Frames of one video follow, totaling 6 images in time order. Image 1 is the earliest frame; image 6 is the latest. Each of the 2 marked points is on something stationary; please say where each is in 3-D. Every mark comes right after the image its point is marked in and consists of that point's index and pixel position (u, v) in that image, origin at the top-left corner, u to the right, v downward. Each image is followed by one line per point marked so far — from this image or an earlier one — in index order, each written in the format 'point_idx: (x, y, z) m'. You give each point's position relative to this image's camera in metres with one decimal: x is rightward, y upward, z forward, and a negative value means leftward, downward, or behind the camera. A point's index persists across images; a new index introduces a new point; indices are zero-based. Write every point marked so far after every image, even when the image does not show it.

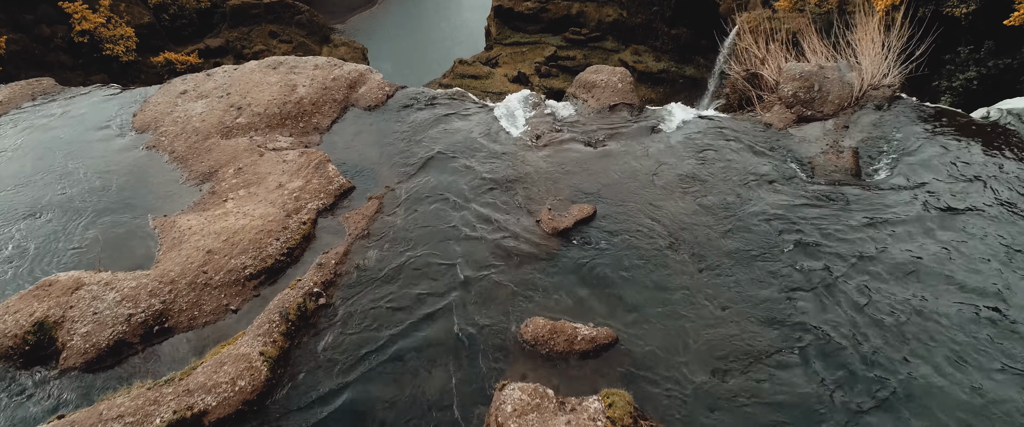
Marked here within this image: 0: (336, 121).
0: (-4.1, +2.1, +16.9) m
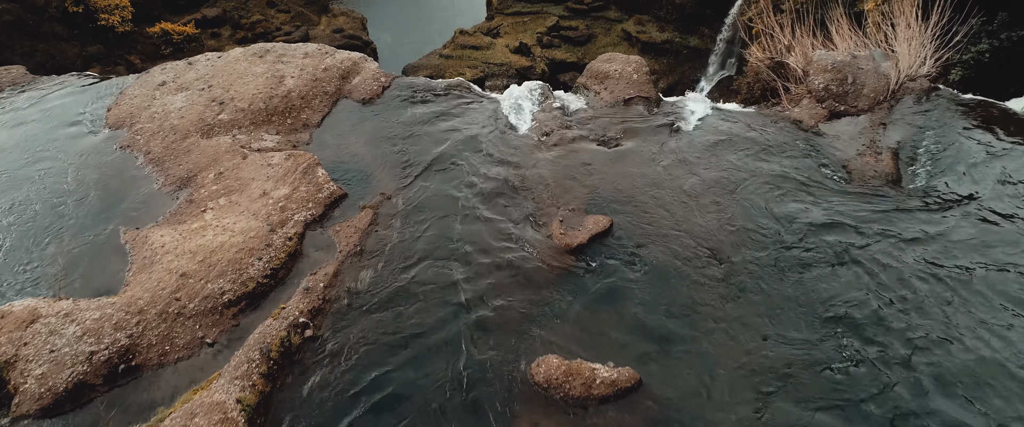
0: (-3.9, +2.1, +15.6) m
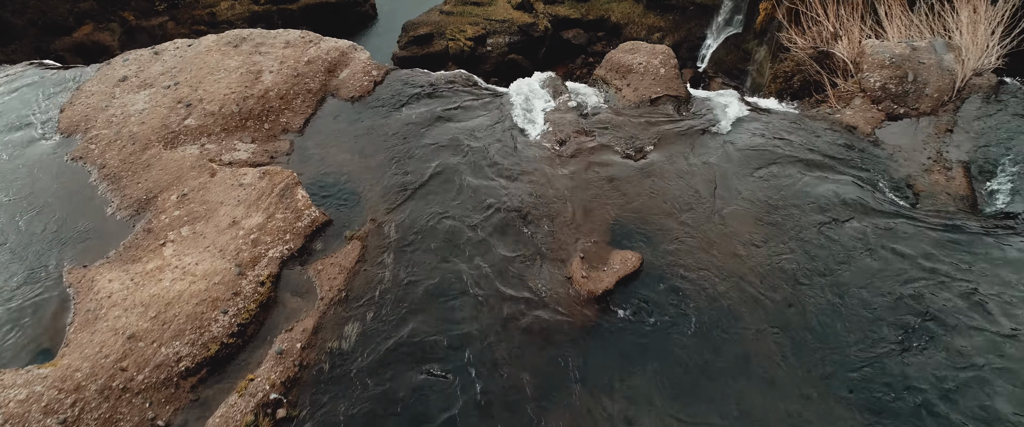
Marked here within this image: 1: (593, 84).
0: (-3.7, +1.8, +13.7) m
1: (+1.7, +2.7, +15.1) m
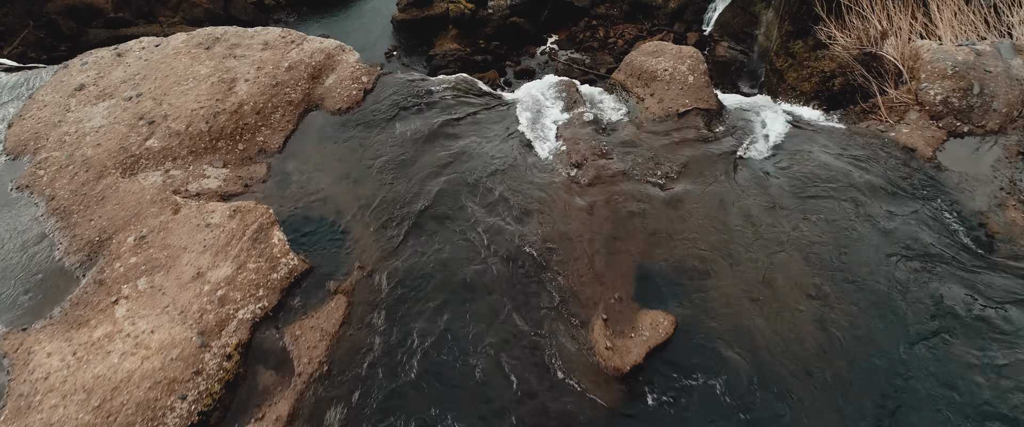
0: (-3.6, +1.3, +12.0) m
1: (+1.8, +2.2, +13.5) m
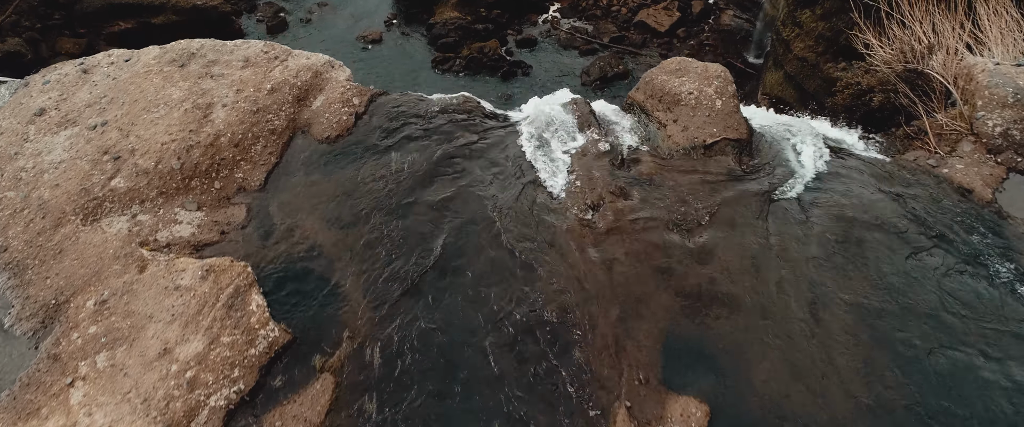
0: (-3.5, +0.6, +10.8) m
1: (+2.0, +1.7, +12.2) m
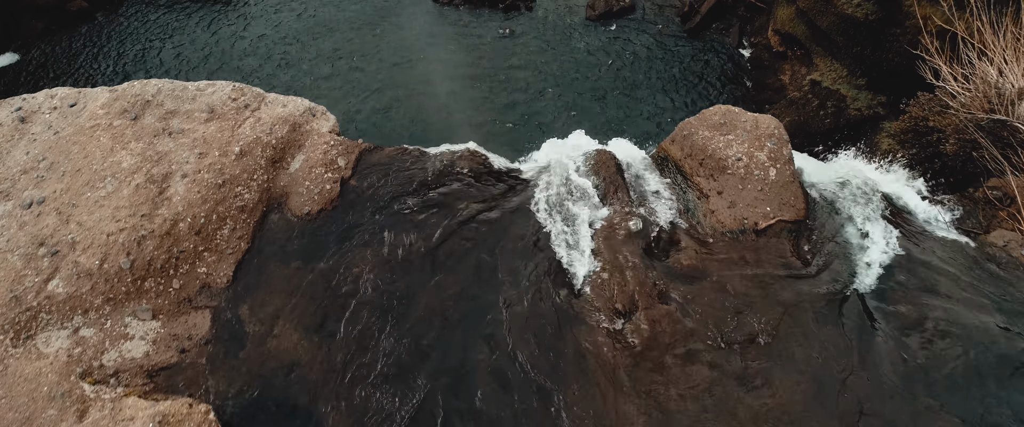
0: (-3.3, -0.6, +9.1) m
1: (+2.1, +0.6, +10.4) m
